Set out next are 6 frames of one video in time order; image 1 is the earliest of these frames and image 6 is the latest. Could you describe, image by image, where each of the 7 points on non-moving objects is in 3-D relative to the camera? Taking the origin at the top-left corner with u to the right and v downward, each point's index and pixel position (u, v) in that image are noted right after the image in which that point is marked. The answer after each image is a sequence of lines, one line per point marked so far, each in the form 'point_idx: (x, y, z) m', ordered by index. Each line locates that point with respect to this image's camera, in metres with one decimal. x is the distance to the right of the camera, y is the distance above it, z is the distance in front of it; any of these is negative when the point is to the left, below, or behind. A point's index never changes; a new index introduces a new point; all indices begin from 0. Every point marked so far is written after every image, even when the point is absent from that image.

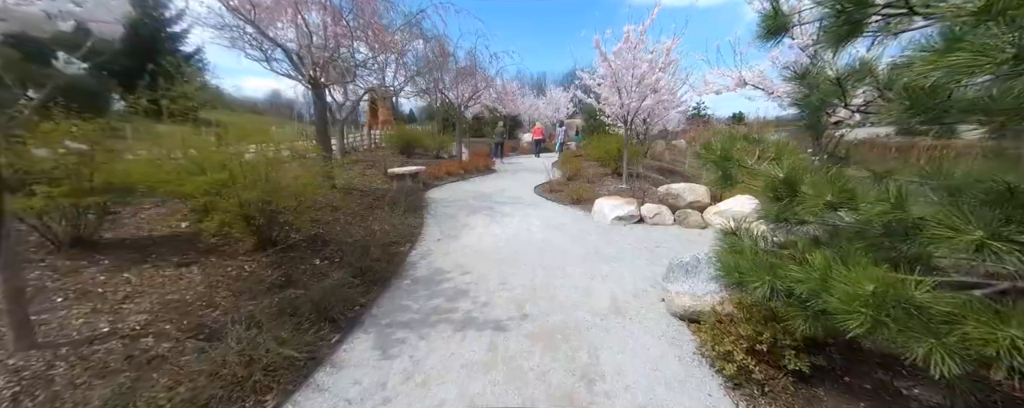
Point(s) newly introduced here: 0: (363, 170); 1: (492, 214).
0: (-4.1, +0.9, +8.4) m
1: (-0.4, -0.2, +5.9) m
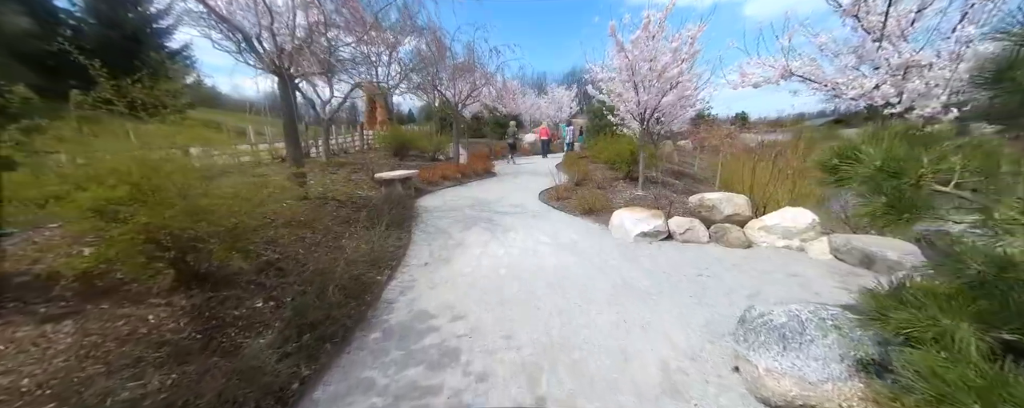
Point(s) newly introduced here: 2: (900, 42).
0: (-4.1, +0.7, +7.5) m
1: (-0.4, -0.4, +5.1) m
2: (+4.8, +2.0, +3.8) m
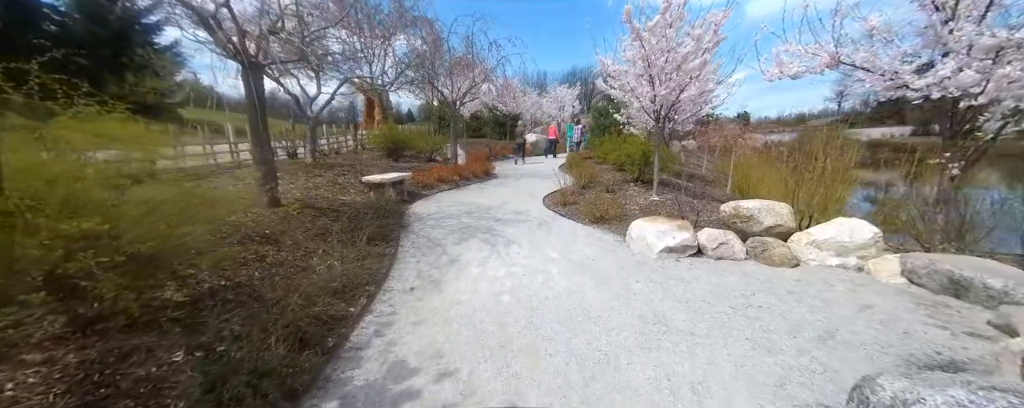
0: (-4.0, +0.6, +6.9) m
1: (-0.3, -0.5, +4.4) m
2: (+4.9, +1.9, +3.1) m
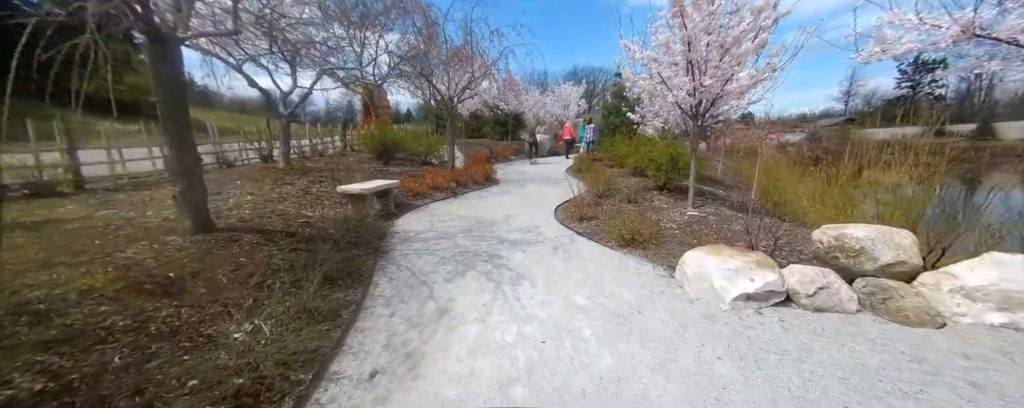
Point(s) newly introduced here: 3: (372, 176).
0: (-3.9, +0.4, +5.8) m
1: (-0.2, -0.8, +3.3) m
2: (+5.0, +1.7, +2.1) m
3: (-3.3, +0.7, +7.2) m
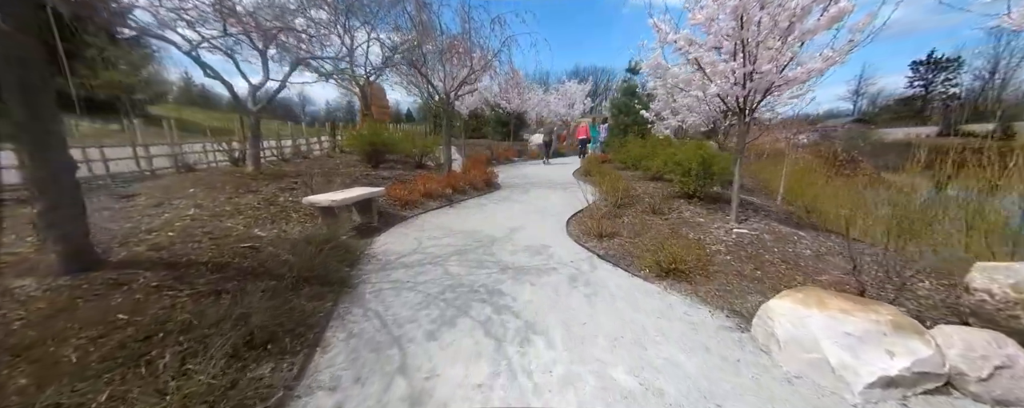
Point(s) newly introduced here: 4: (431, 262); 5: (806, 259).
0: (-3.8, +0.2, +4.9) m
1: (-0.2, -1.0, +2.4) m
2: (+5.1, +1.5, +1.1) m
3: (-3.3, +0.5, +6.3) m
4: (-0.9, -0.7, +3.6) m
5: (+3.1, -0.6, +3.2) m
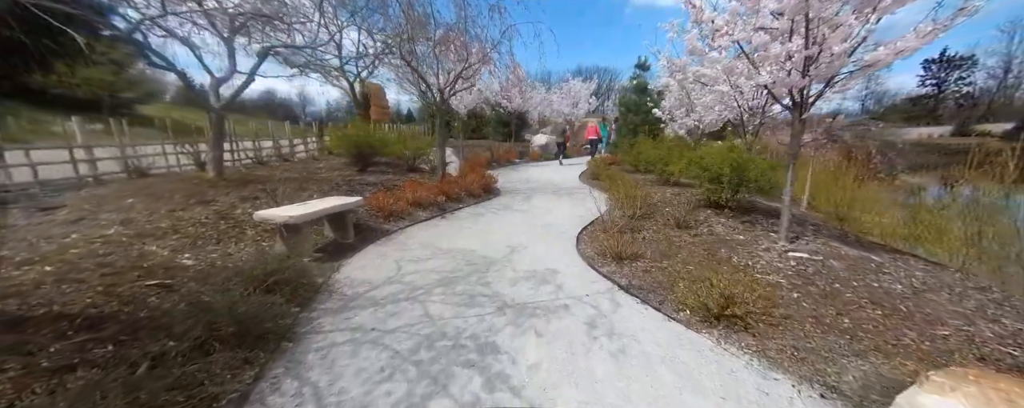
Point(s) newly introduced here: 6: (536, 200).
0: (-3.8, 0.0, +4.2) m
1: (-0.2, -1.1, +1.7) m
2: (+5.0, +1.3, +0.4) m
3: (-3.2, +0.3, +5.6) m
4: (-0.9, -0.8, +2.8) m
5: (+3.1, -0.7, +2.4) m
6: (+0.5, +0.1, +6.5) m
